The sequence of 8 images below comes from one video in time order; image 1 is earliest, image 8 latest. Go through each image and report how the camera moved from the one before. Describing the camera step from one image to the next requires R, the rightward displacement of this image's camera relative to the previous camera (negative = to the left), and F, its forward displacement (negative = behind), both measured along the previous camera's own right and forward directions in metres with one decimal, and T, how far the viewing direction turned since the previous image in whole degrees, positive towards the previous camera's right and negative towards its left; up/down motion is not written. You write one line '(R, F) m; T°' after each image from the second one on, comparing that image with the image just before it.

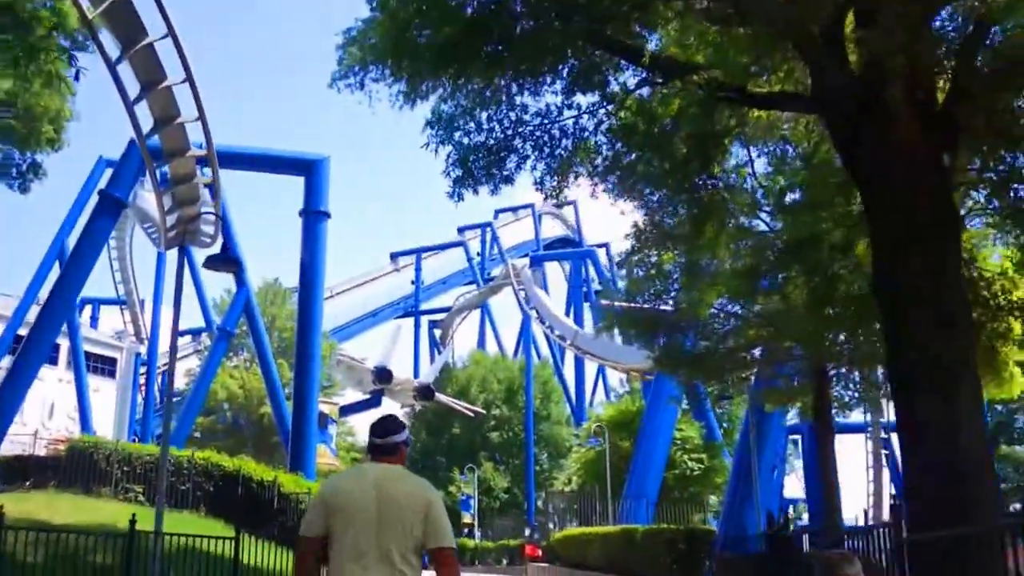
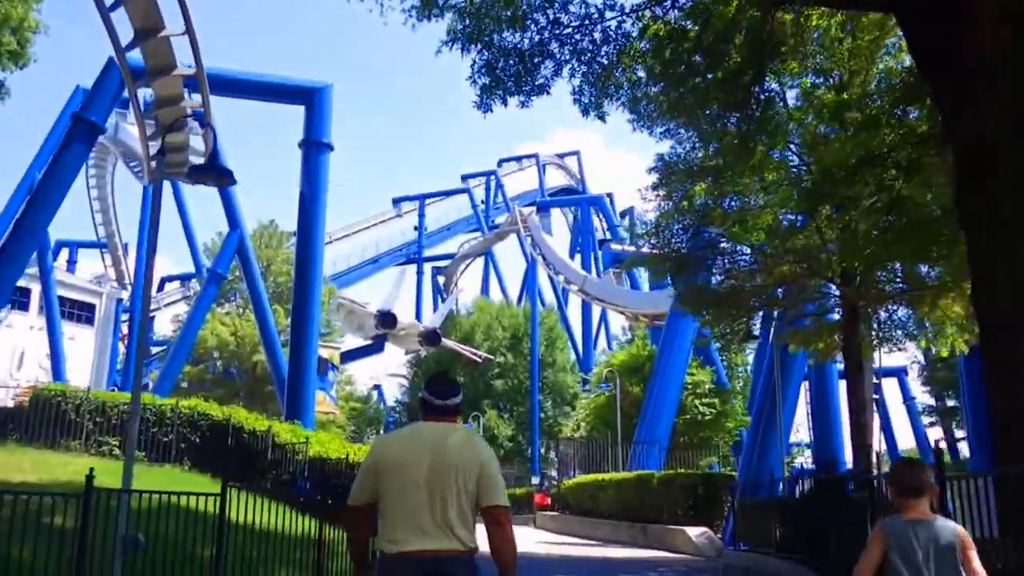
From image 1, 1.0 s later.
(-0.1, +1.0) m; 0°
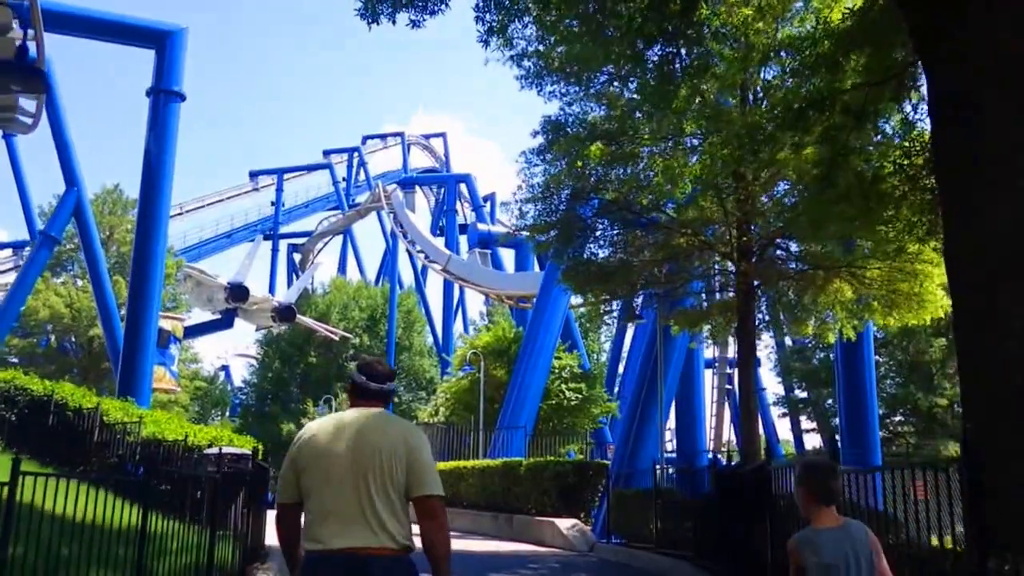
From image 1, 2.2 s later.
(-0.1, +1.3) m; +7°
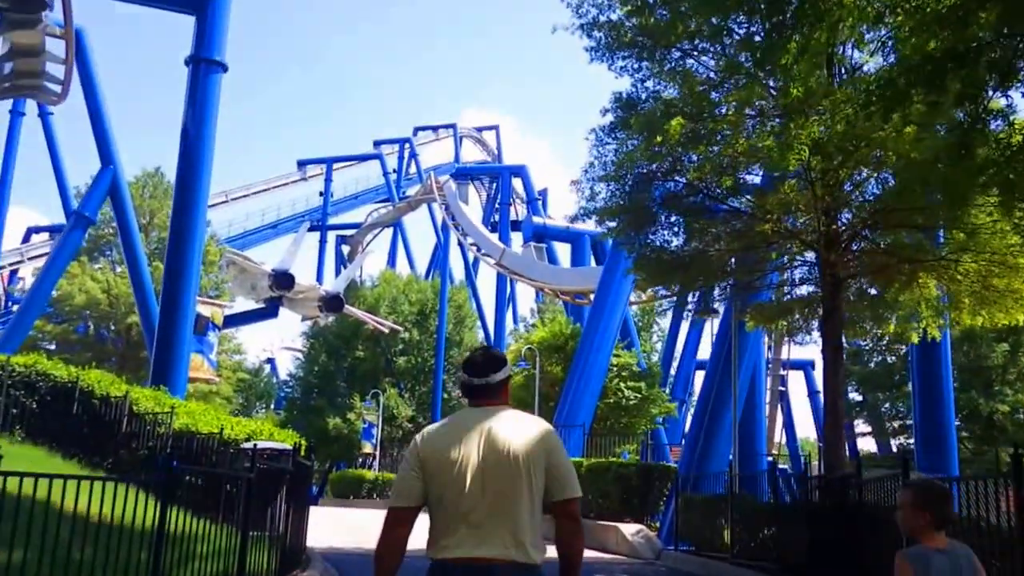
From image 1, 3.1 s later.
(-0.2, +1.1) m; -2°
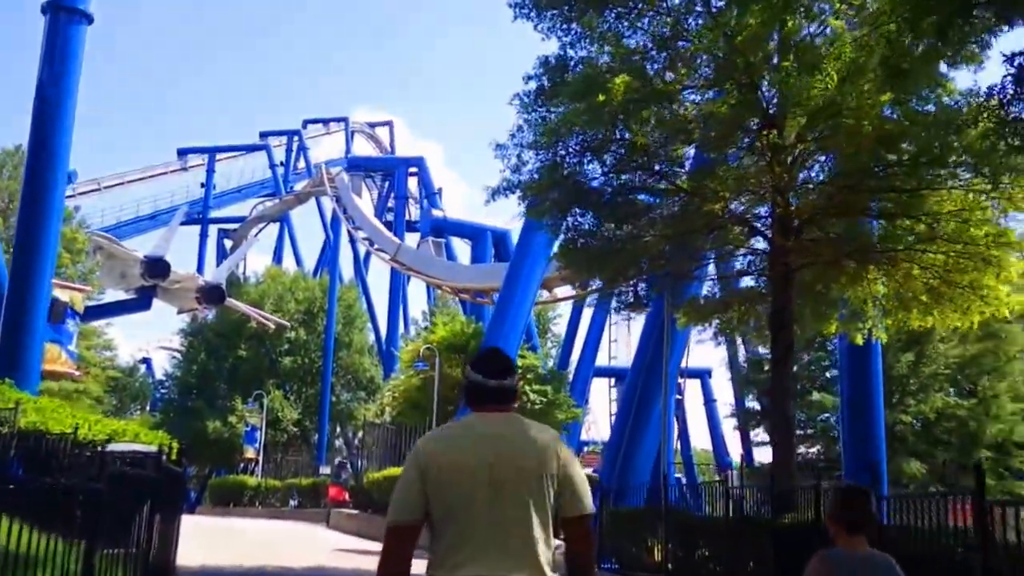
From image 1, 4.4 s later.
(-0.2, +1.5) m; +5°
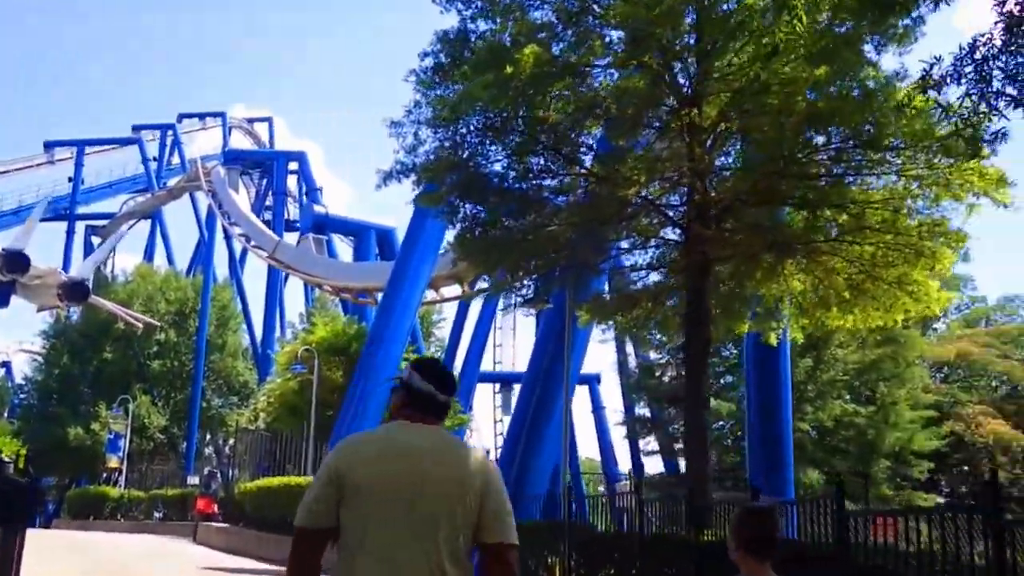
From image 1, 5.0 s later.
(-0.1, +1.1) m; +5°
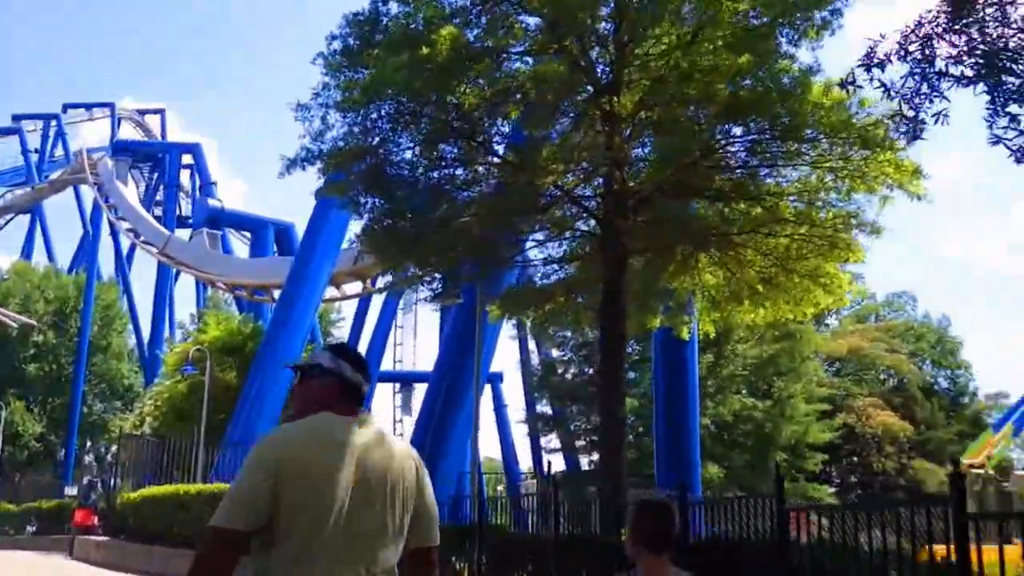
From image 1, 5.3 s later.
(-0.1, +0.3) m; +5°
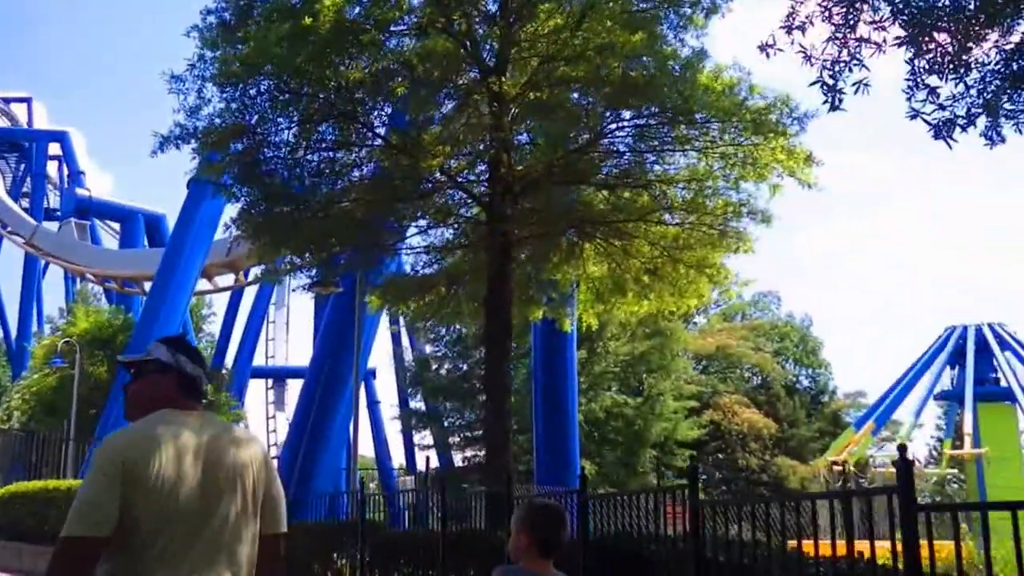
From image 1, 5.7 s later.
(-0.1, +0.3) m; +6°
